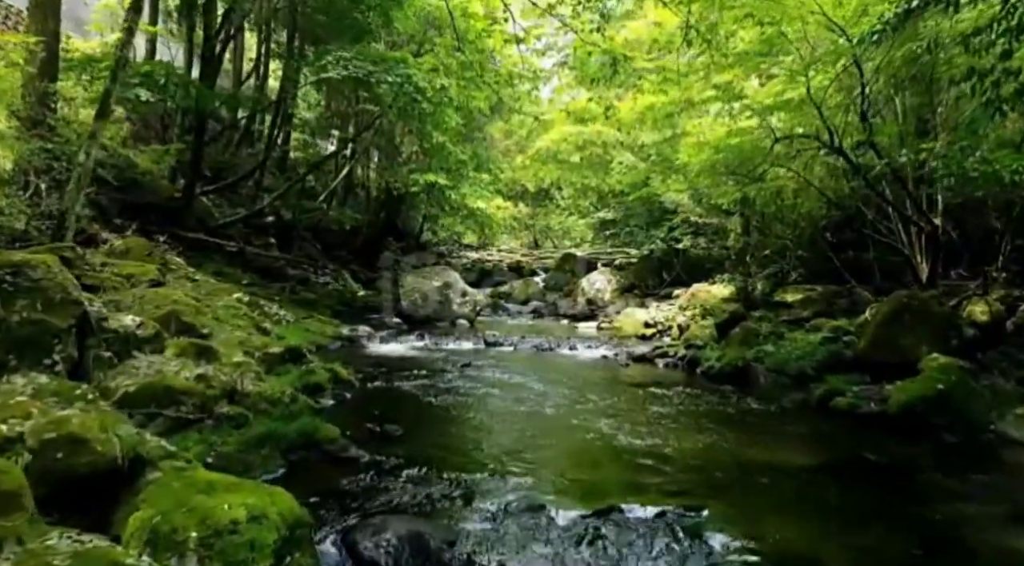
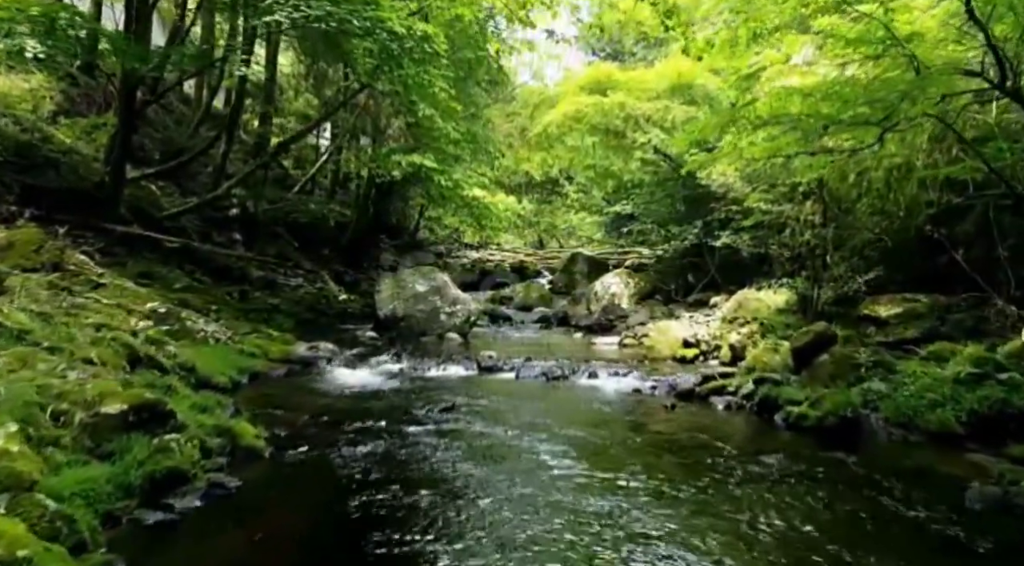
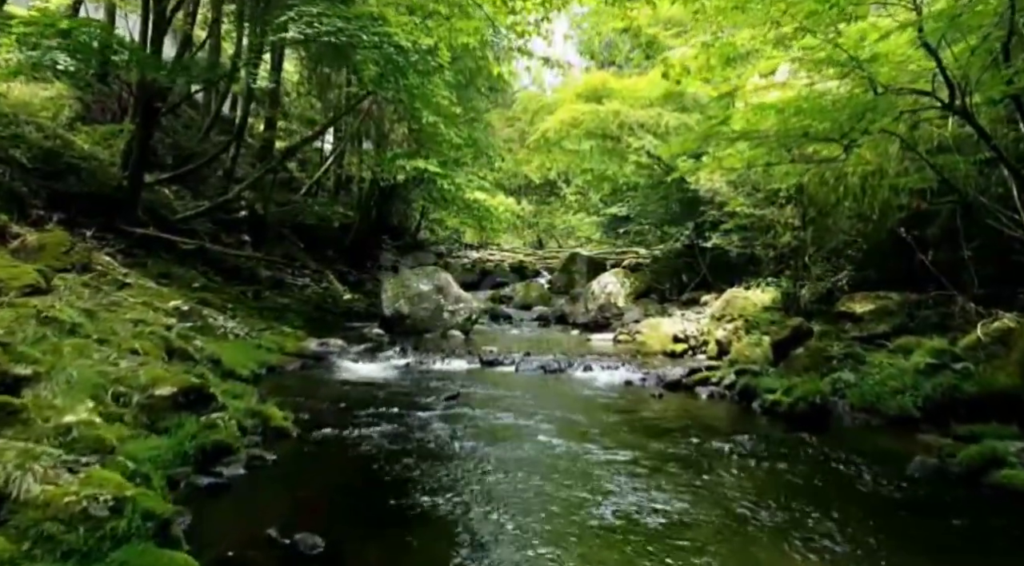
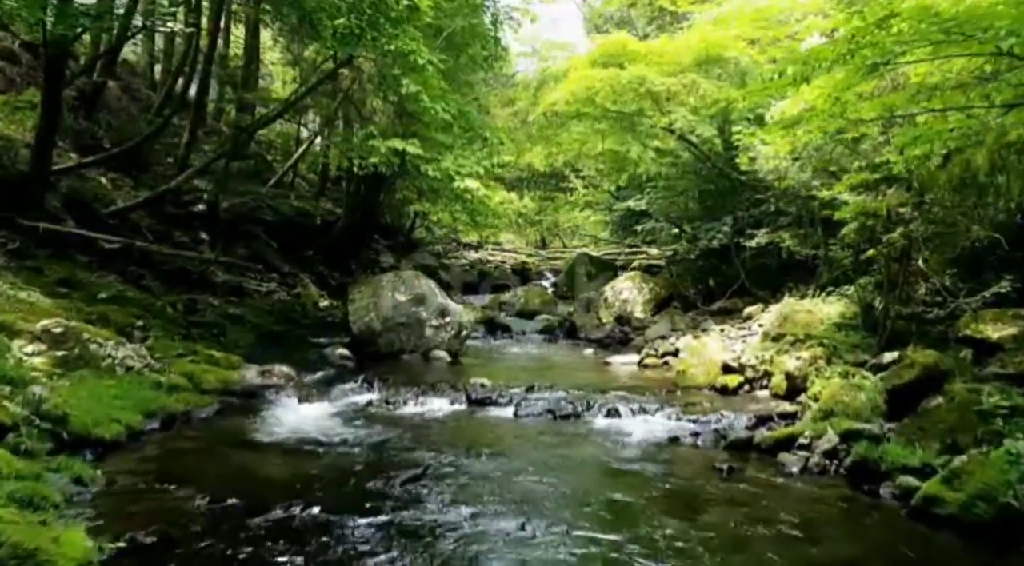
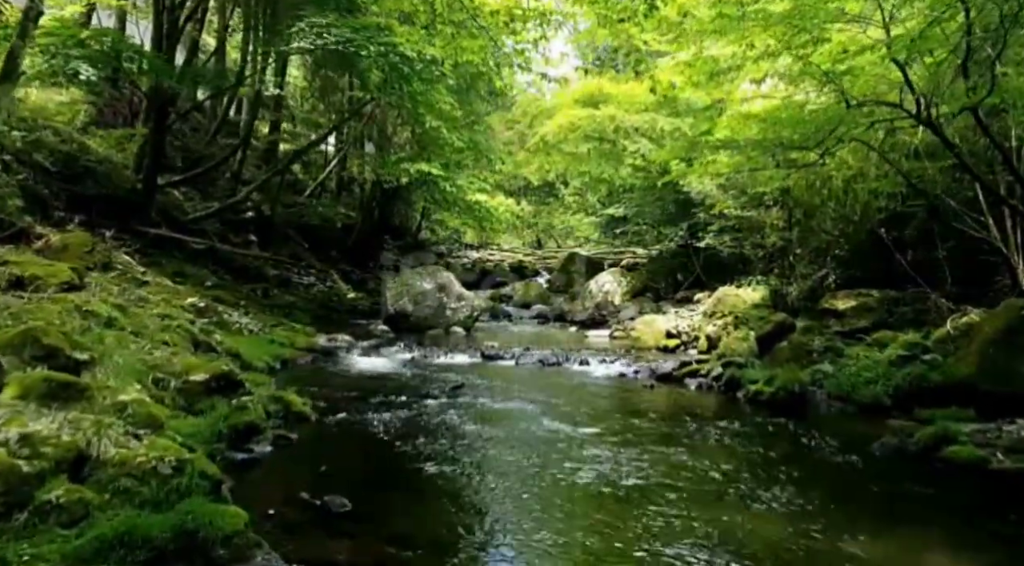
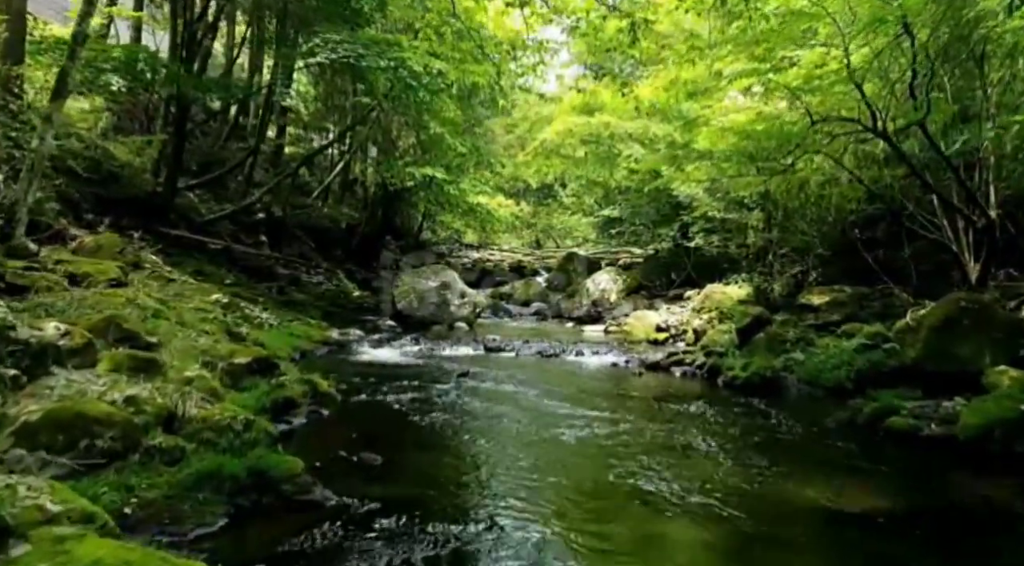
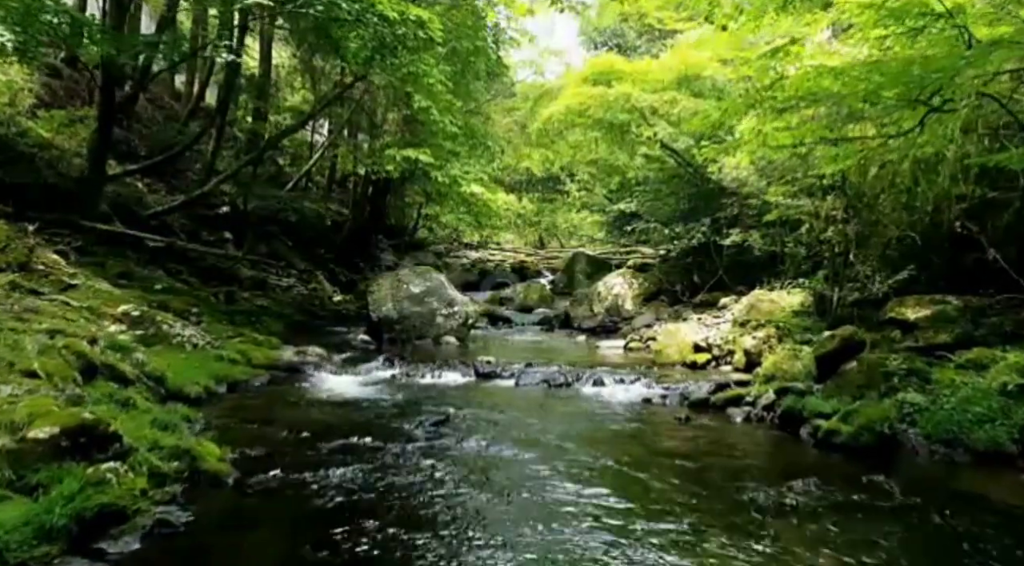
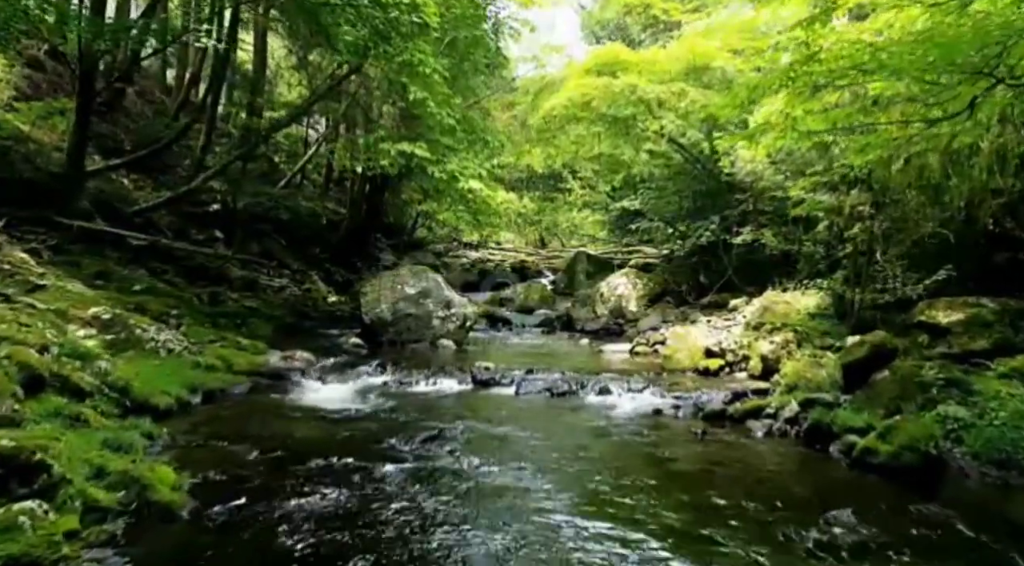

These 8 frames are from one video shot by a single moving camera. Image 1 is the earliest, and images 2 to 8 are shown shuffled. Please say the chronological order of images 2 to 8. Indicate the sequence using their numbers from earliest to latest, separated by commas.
6, 5, 3, 2, 7, 8, 4
